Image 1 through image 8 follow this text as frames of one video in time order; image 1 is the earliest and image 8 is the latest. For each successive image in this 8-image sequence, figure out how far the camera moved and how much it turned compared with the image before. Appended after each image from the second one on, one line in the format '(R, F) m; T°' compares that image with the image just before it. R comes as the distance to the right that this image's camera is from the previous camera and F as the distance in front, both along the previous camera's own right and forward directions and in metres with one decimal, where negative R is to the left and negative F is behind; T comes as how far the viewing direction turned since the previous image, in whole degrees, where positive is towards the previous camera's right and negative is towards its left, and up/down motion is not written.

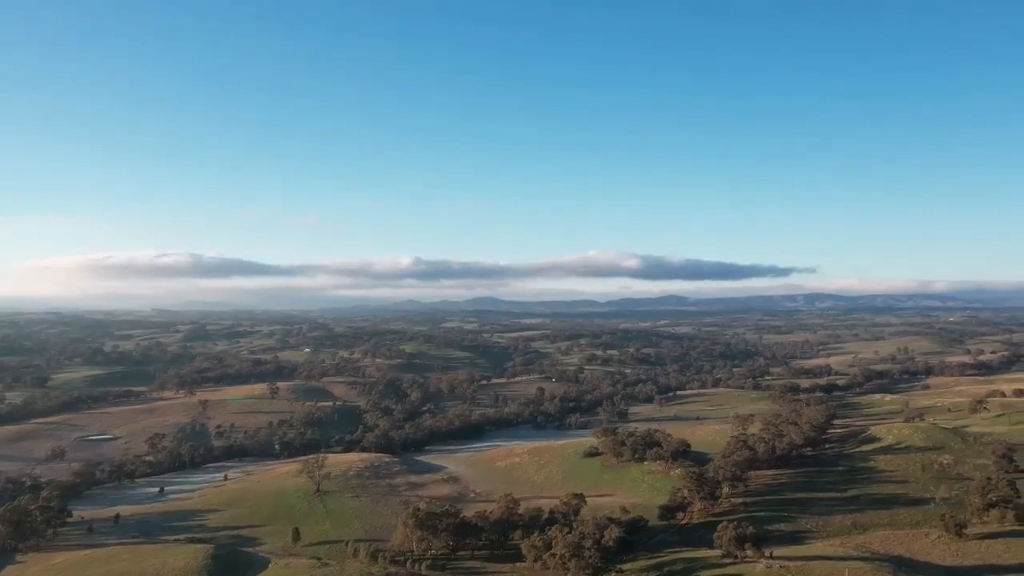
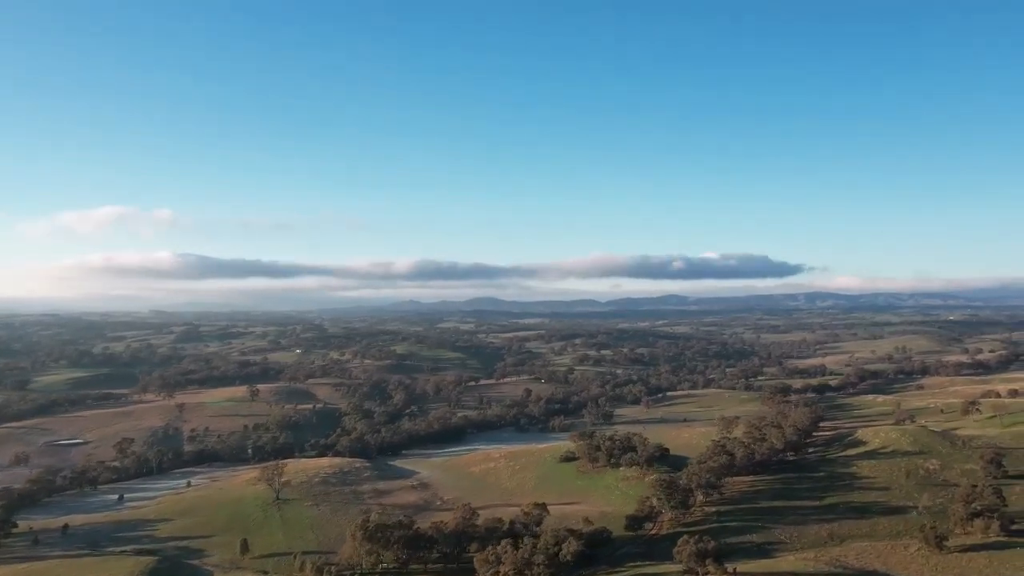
(+4.1, +3.1) m; 0°
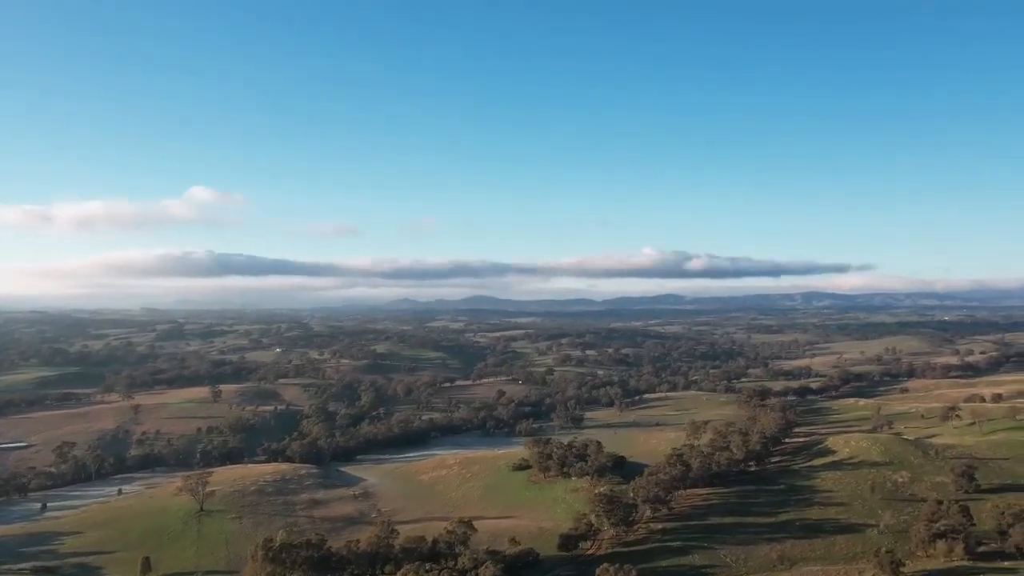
(+6.3, +4.8) m; 0°
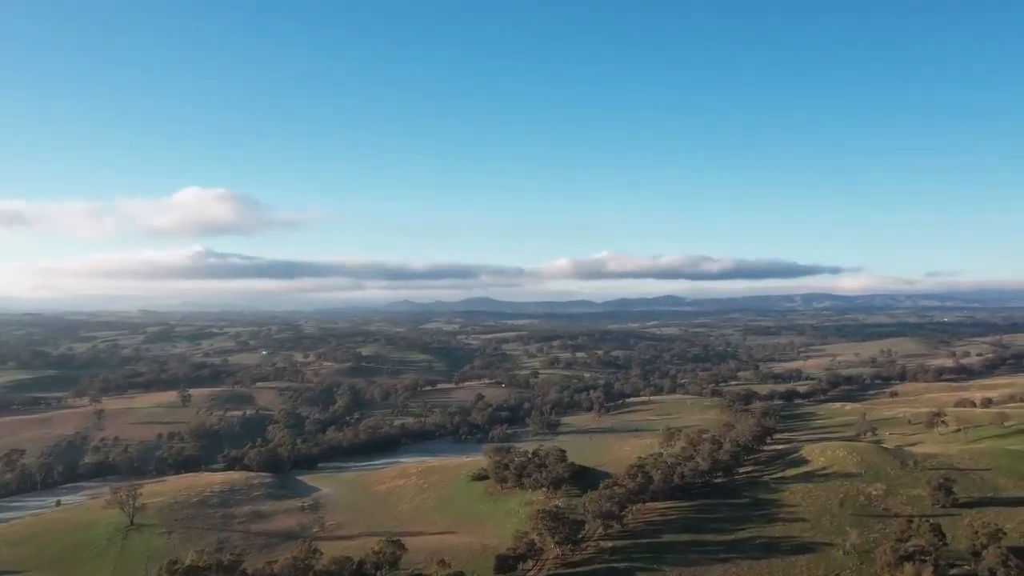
(+5.4, +4.1) m; 0°
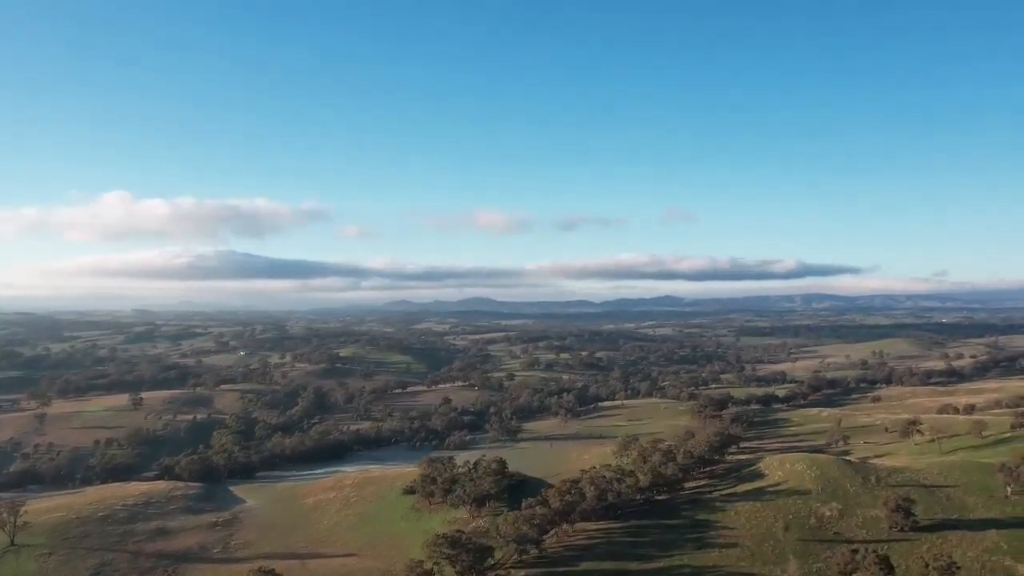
(+7.7, +5.9) m; 0°
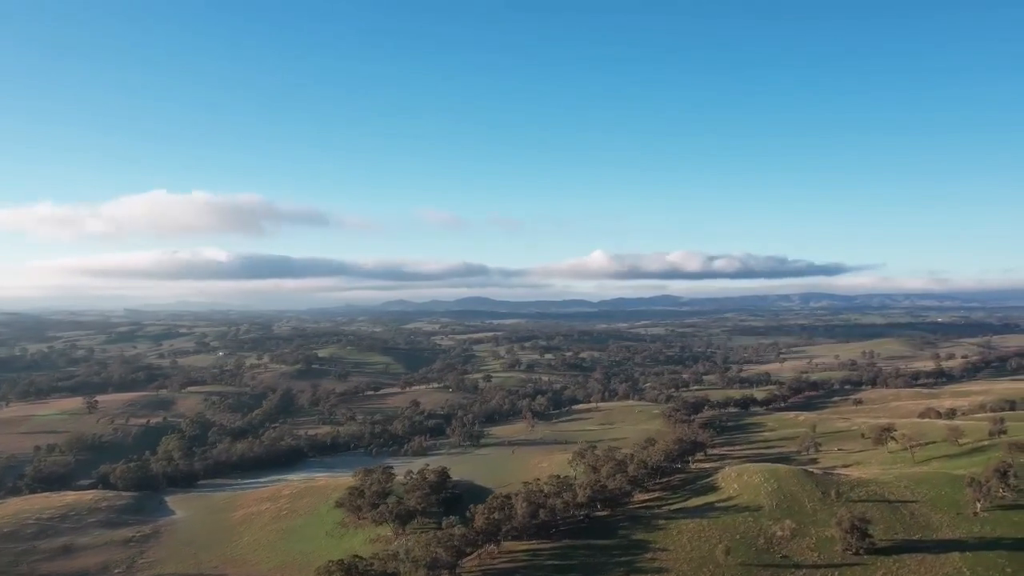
(+6.3, +4.9) m; 0°
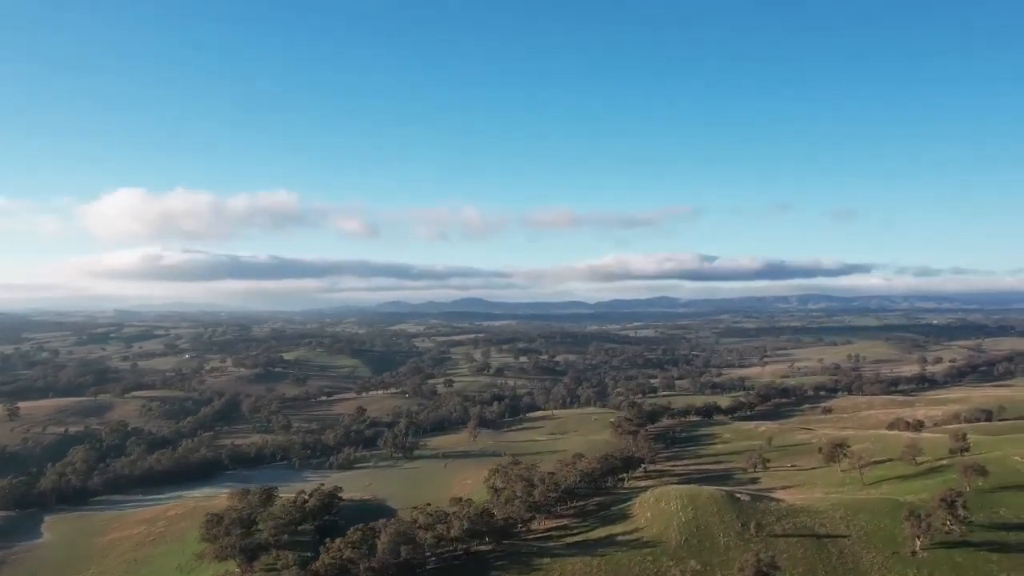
(+10.1, +7.8) m; 0°
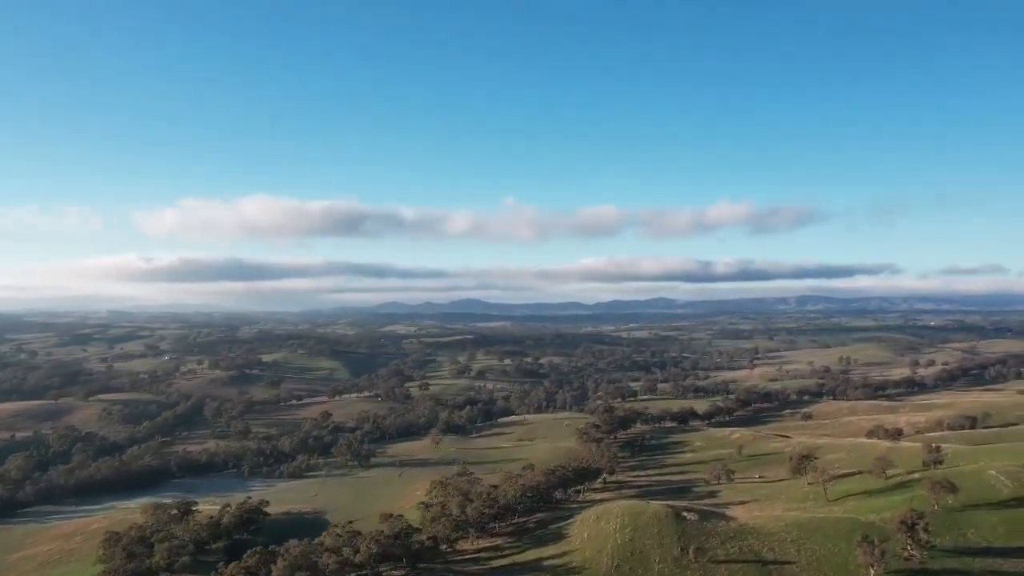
(+5.8, +4.5) m; 0°
